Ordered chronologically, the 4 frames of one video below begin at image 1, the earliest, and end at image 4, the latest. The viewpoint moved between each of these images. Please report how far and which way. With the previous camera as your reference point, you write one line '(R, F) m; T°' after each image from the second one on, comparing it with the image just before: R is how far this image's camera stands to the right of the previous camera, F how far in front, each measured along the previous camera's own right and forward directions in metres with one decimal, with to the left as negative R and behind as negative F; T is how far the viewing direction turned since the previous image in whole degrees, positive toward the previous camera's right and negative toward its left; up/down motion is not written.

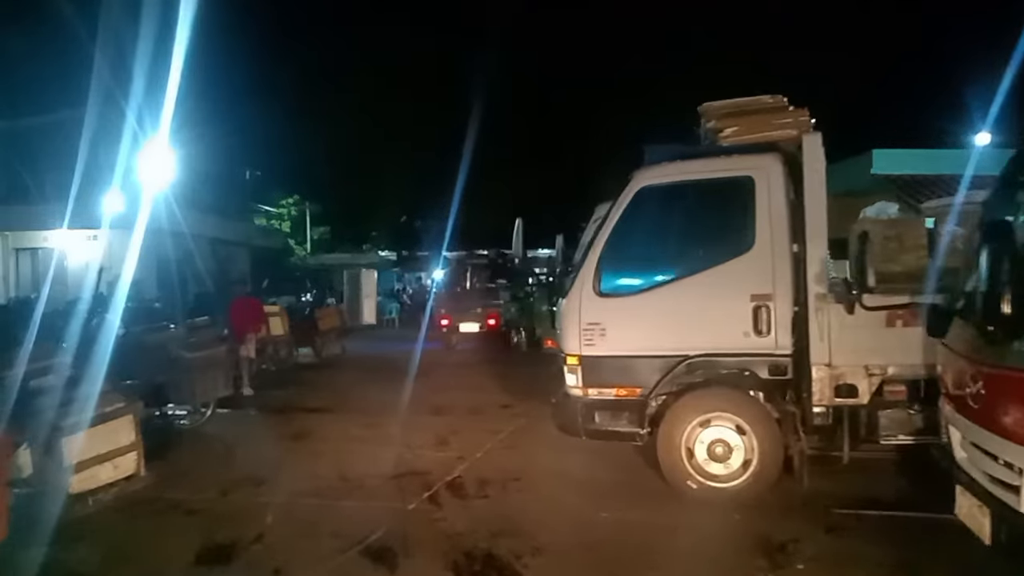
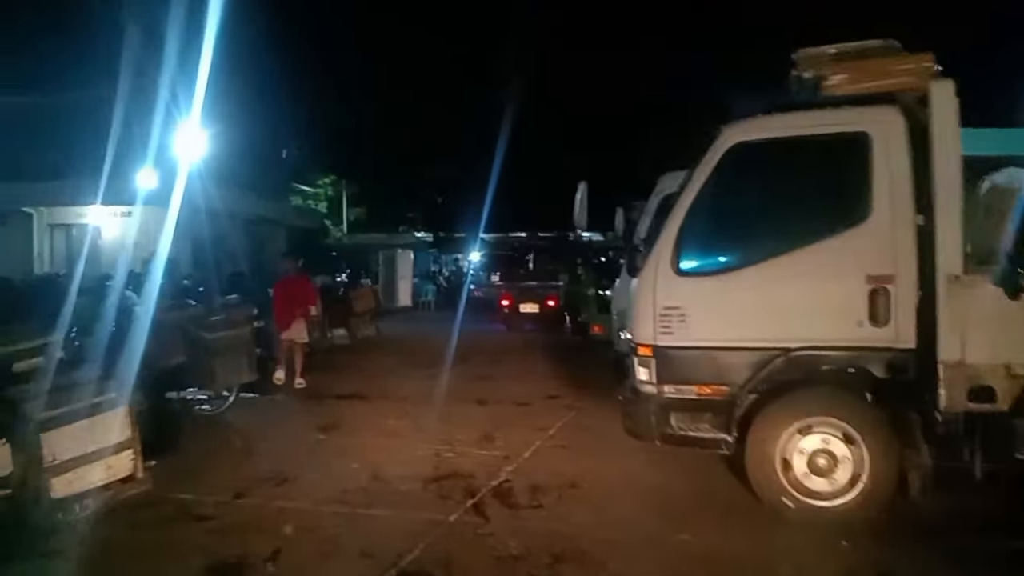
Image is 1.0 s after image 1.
(-0.2, +1.1) m; -2°
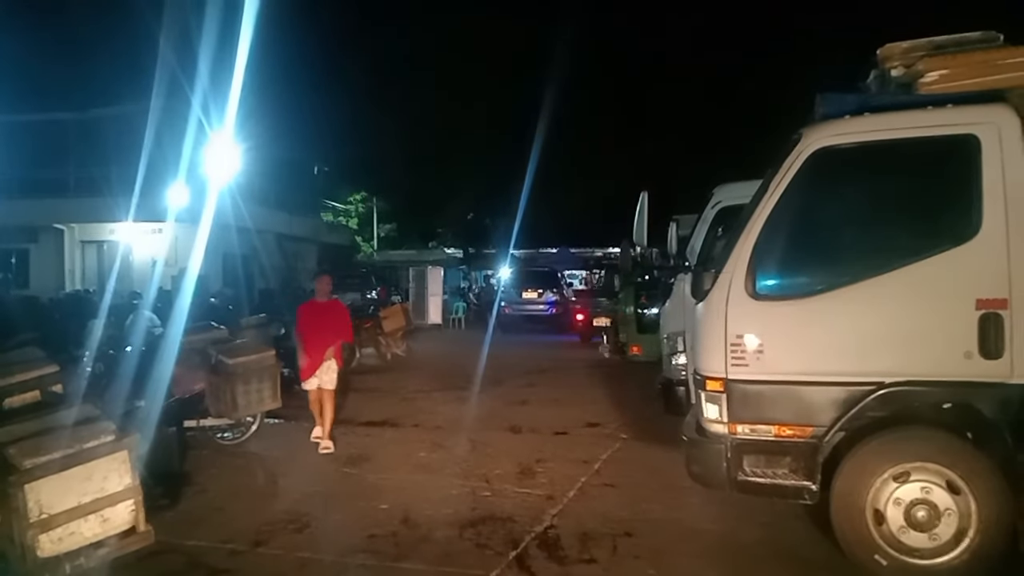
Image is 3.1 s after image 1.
(-0.1, +0.7) m; -2°
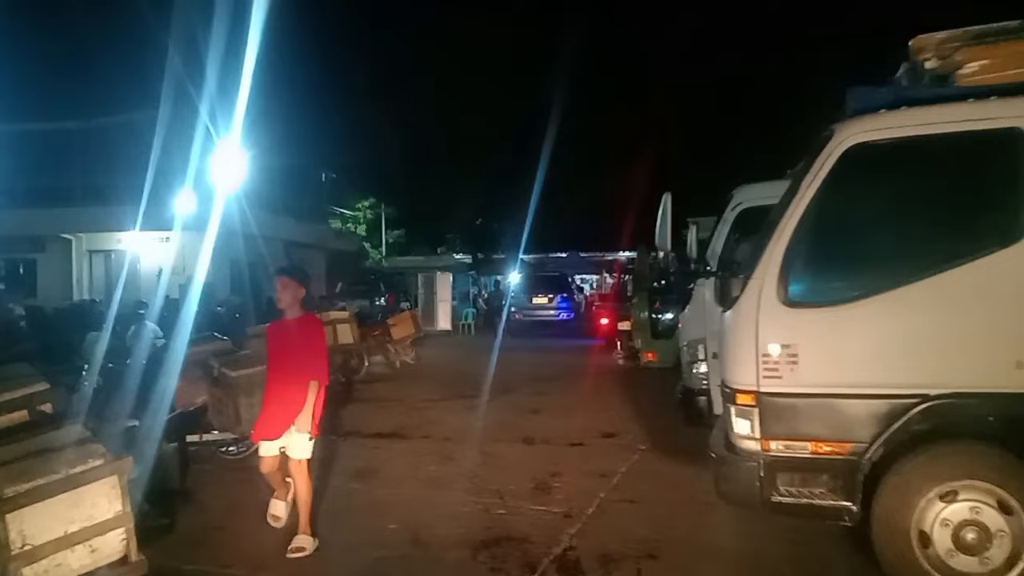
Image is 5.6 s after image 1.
(0.0, +0.3) m; -1°
